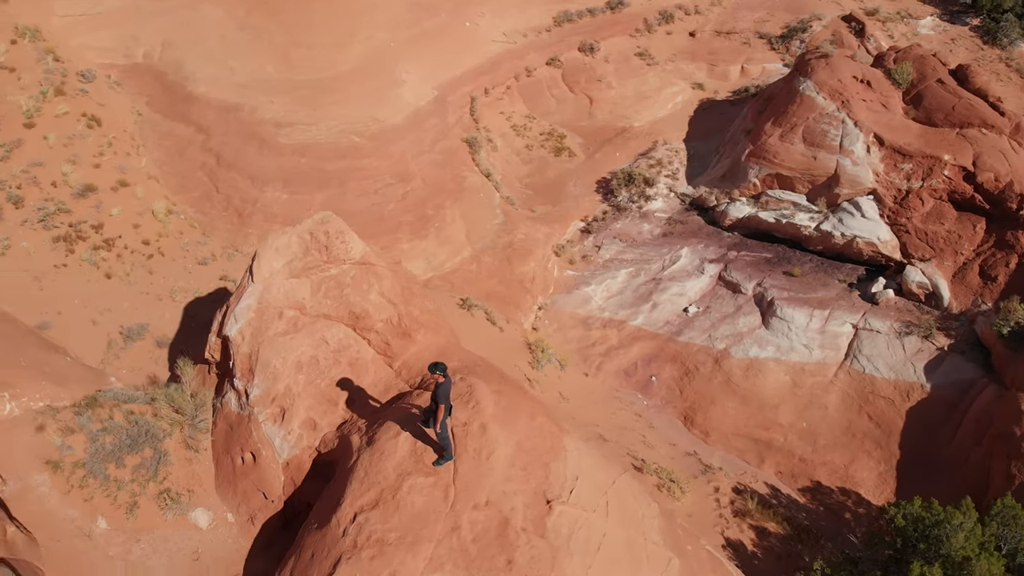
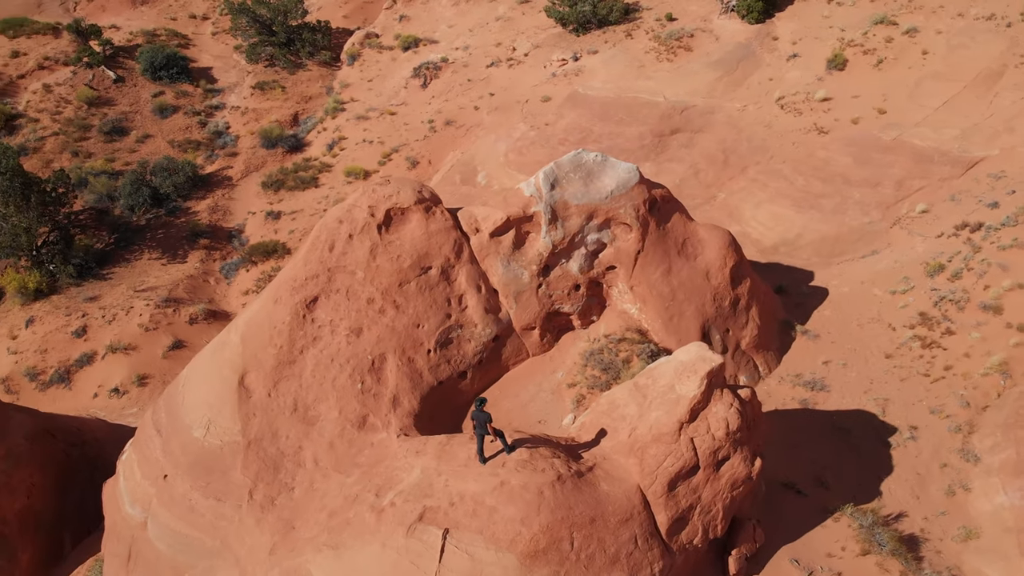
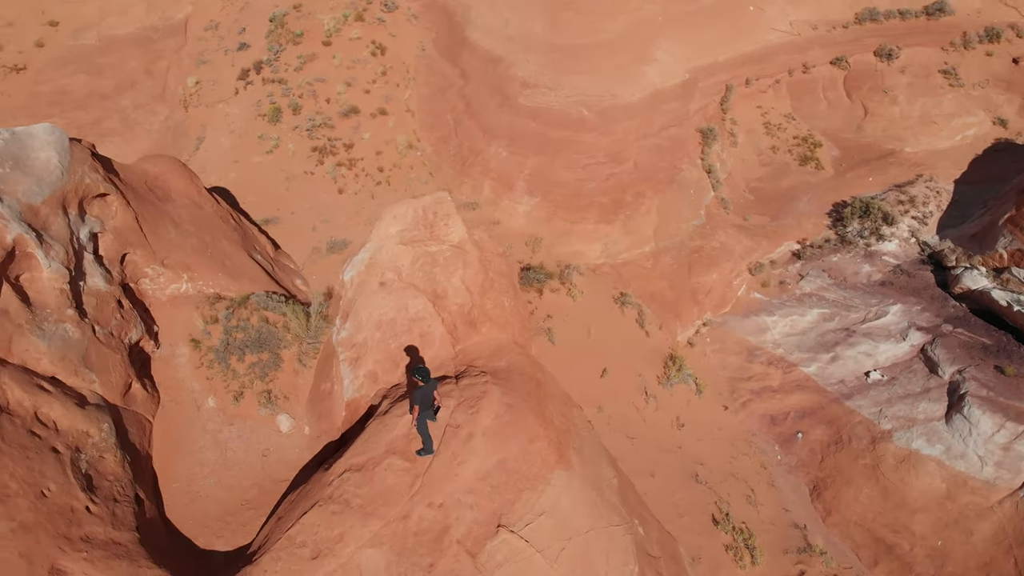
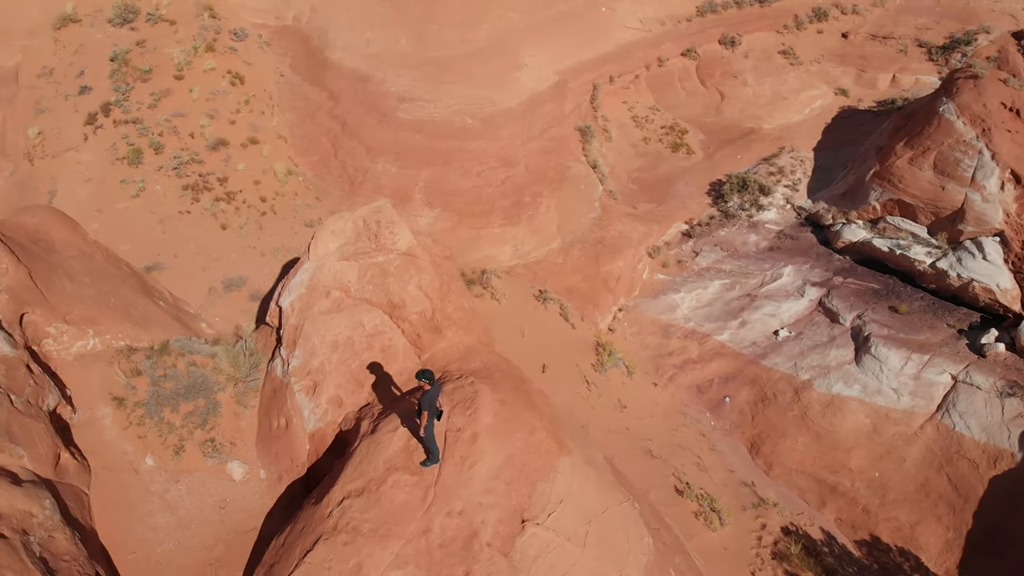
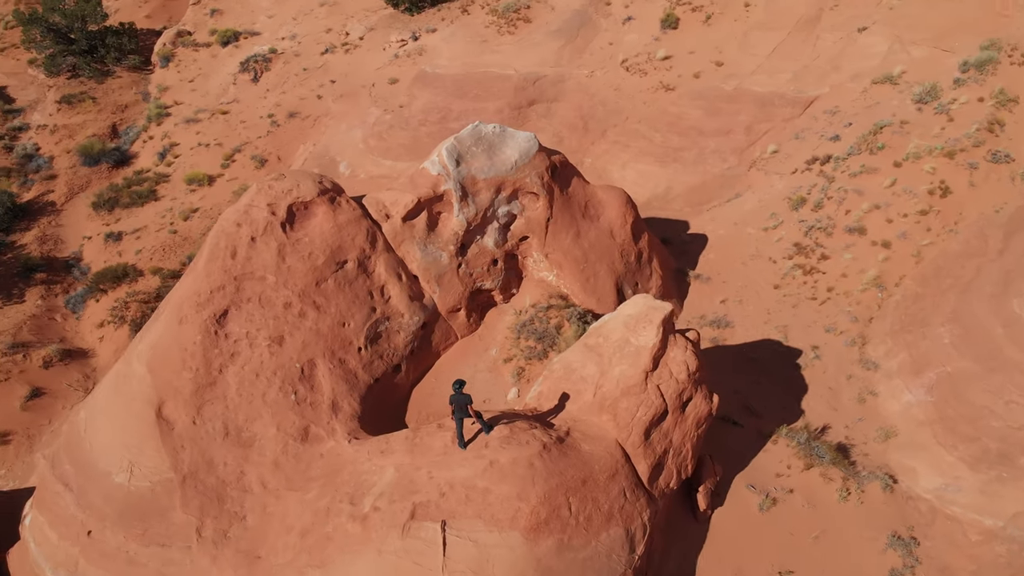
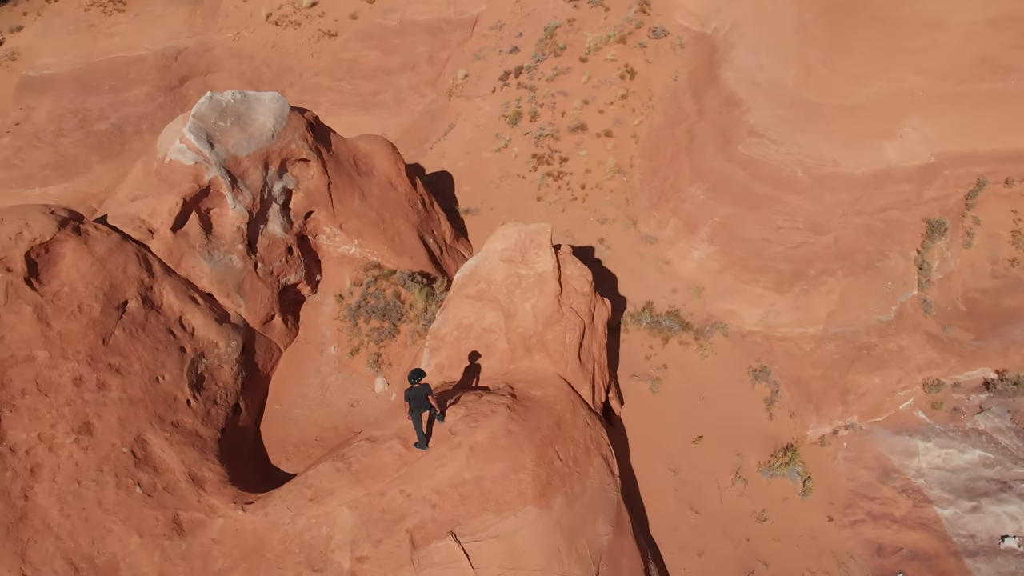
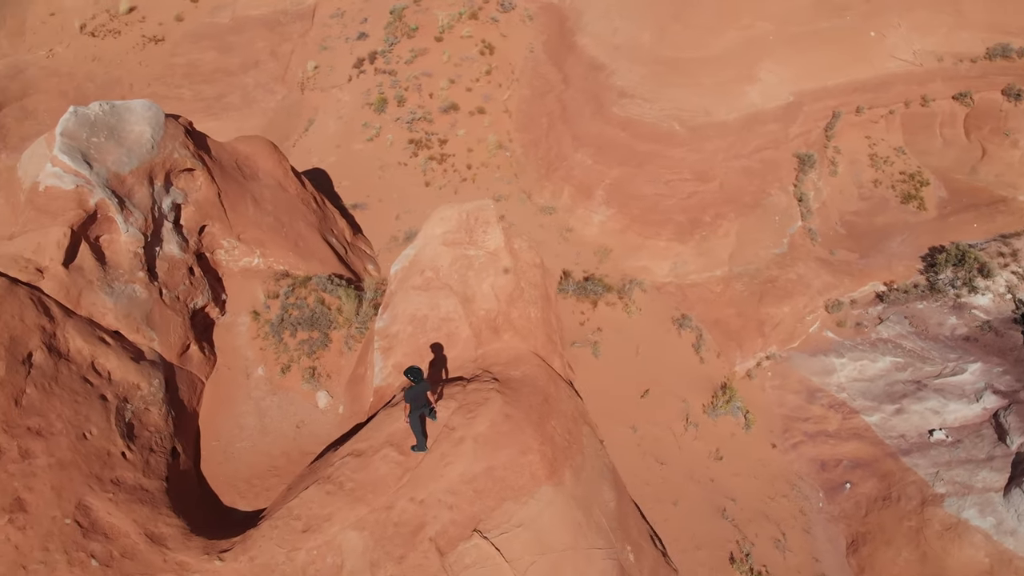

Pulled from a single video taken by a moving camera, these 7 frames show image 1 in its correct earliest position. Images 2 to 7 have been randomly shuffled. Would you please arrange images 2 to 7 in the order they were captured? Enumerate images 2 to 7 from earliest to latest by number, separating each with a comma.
4, 3, 7, 6, 5, 2
